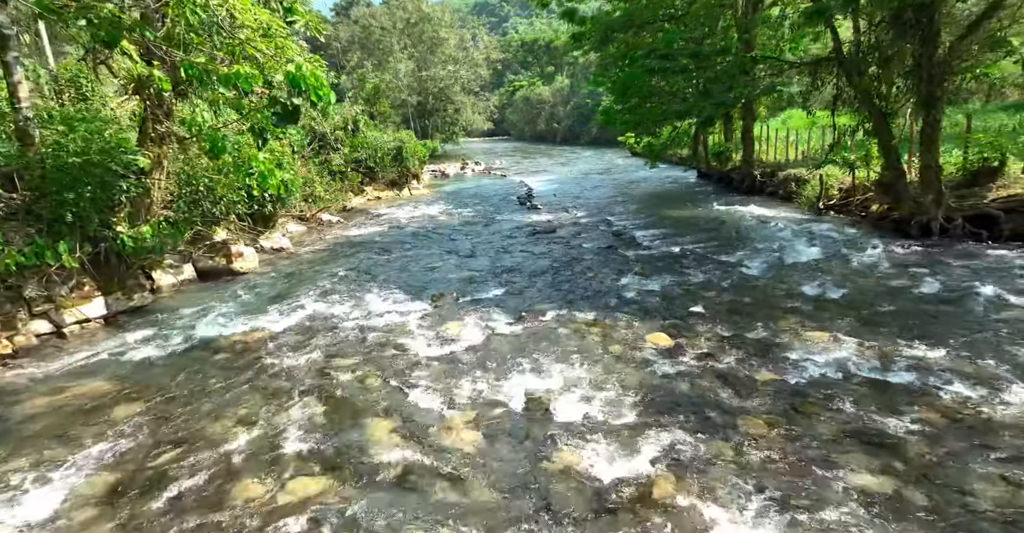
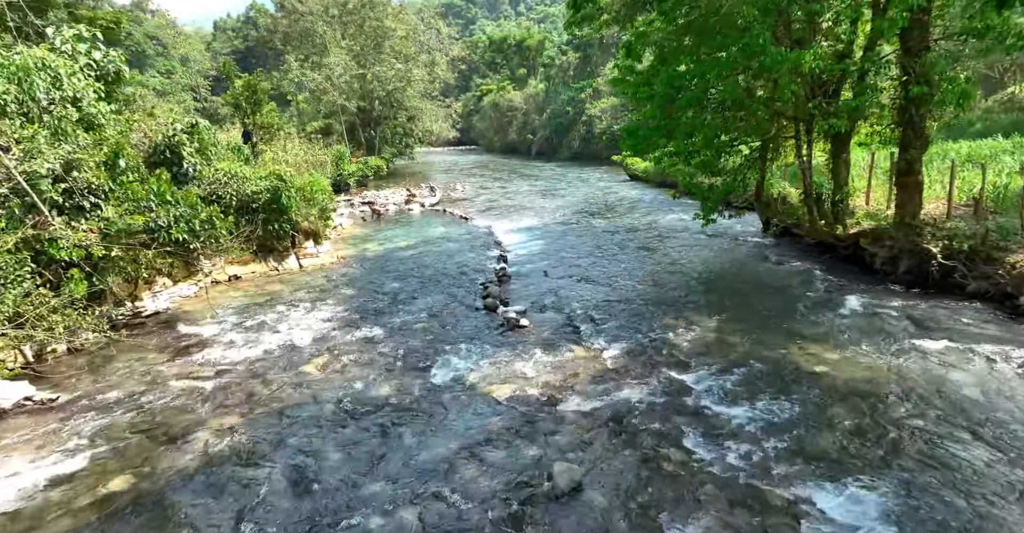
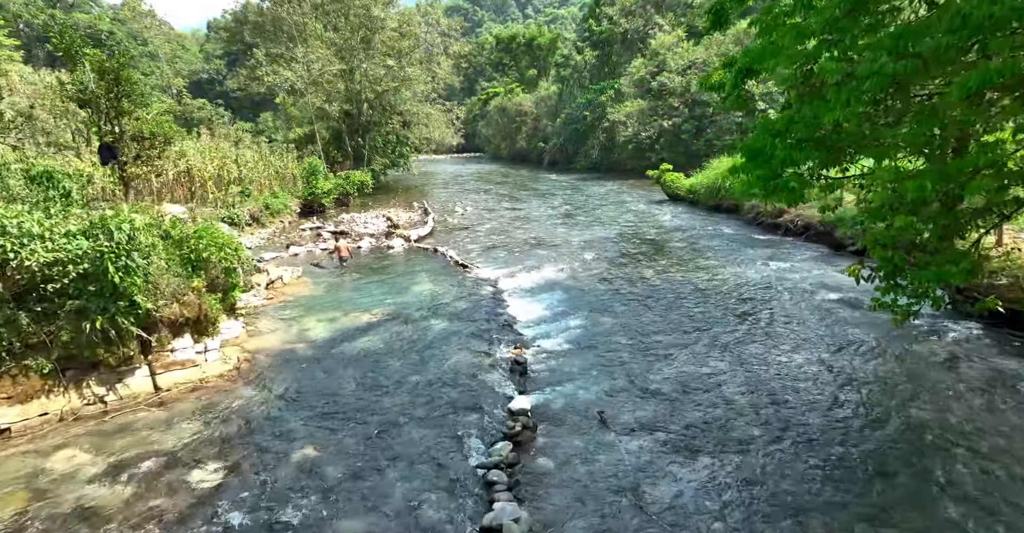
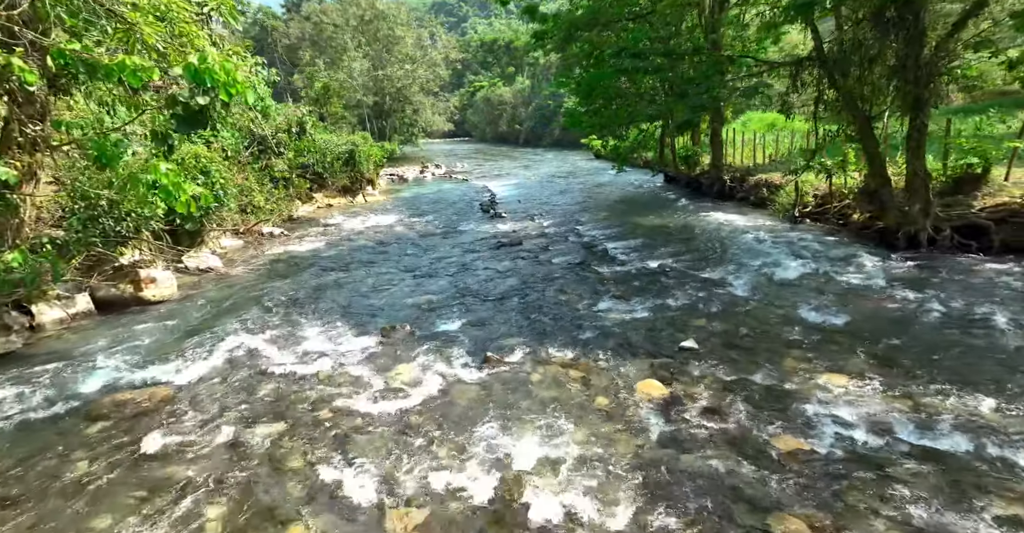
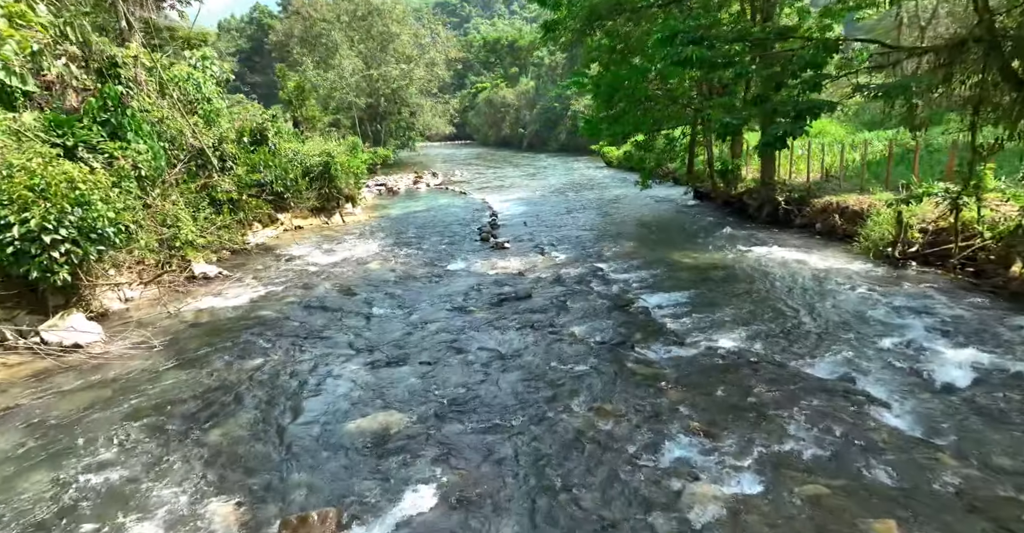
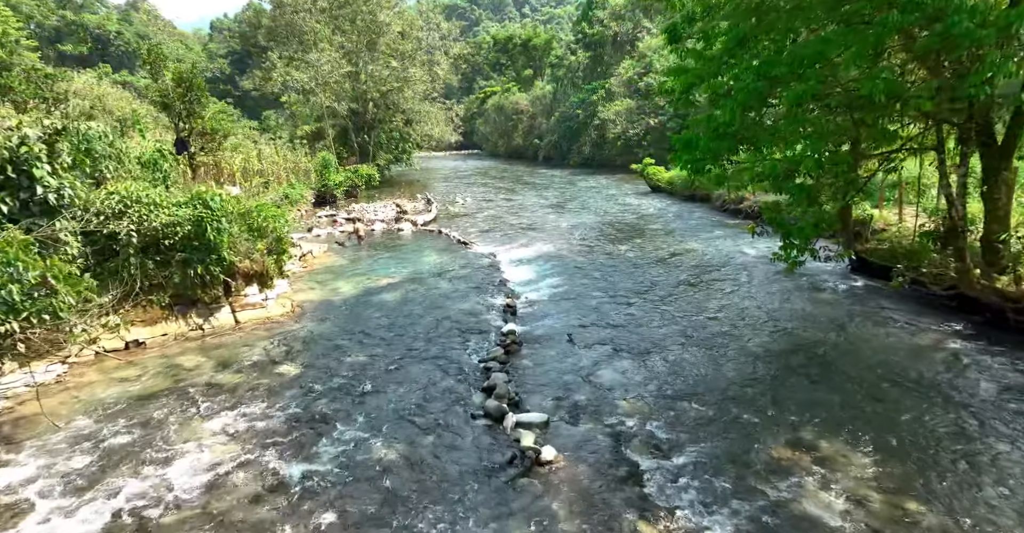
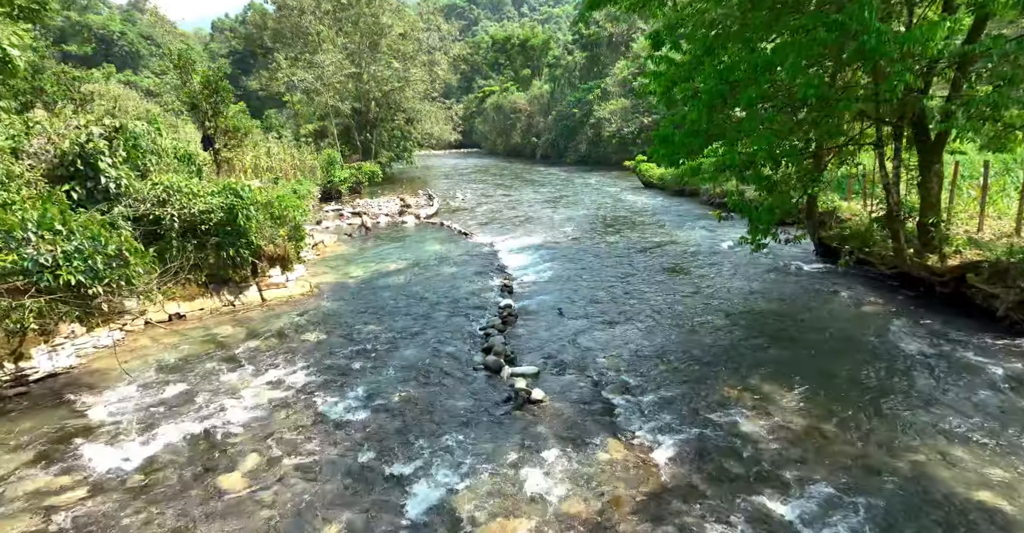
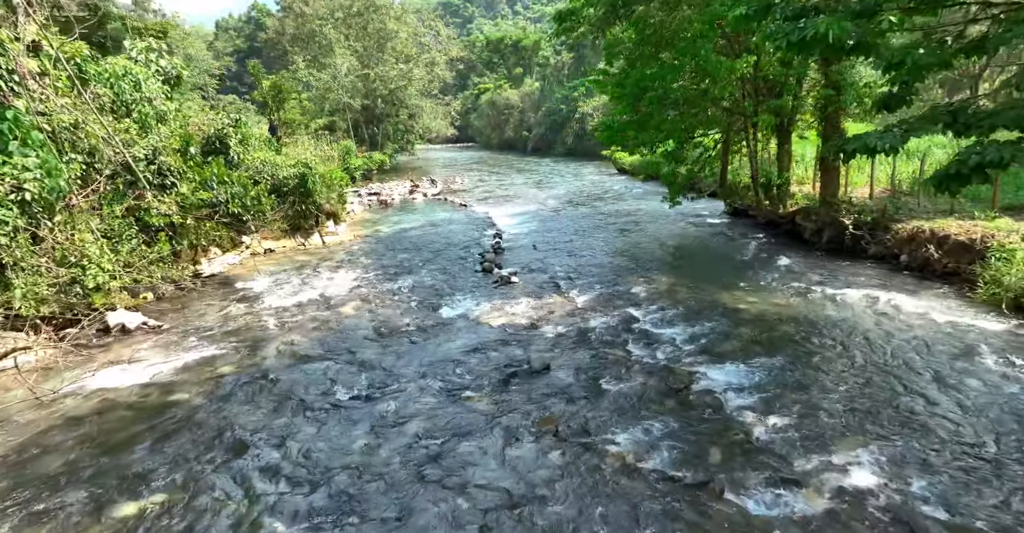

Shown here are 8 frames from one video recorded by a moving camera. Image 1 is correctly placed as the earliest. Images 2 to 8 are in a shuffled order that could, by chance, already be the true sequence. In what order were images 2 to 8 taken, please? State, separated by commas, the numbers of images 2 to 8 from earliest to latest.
4, 5, 8, 2, 7, 6, 3
